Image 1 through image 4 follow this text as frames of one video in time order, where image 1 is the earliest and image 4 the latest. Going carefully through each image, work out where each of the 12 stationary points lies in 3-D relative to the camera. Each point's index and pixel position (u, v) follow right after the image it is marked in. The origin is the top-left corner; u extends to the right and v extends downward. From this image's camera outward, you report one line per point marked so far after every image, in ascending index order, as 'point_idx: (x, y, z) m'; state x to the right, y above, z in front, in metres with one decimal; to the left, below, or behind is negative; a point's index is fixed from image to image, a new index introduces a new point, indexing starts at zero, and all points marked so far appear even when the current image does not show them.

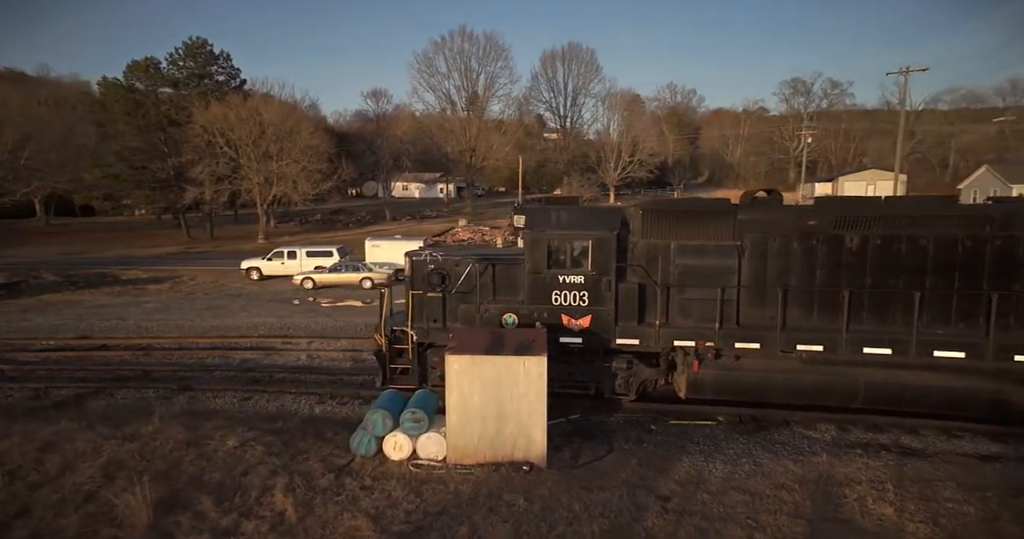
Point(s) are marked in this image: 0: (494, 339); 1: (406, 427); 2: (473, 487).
0: (-0.3, -1.0, +8.7) m
1: (-1.5, -2.2, +8.7) m
2: (-0.6, -2.8, +8.0) m
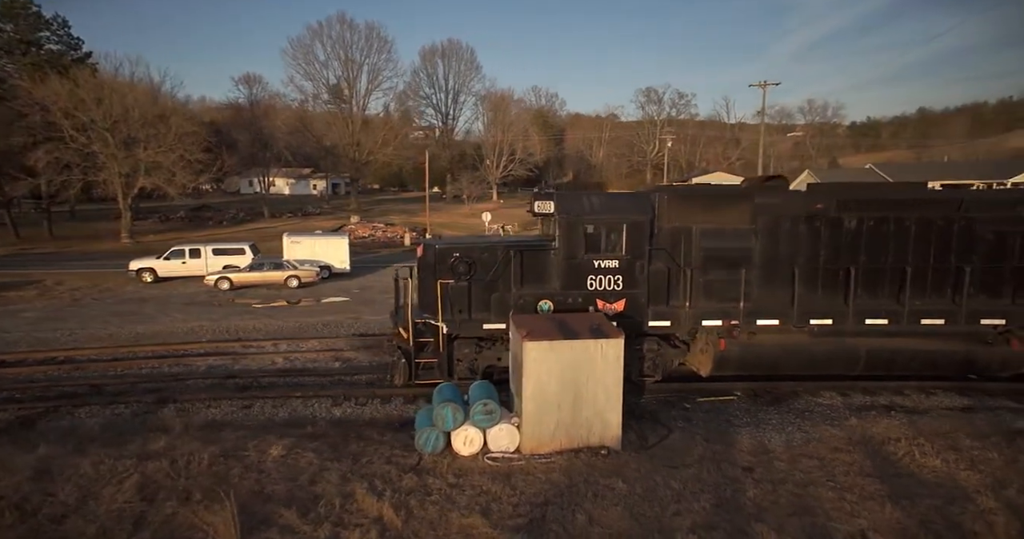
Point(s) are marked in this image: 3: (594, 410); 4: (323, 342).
0: (+0.6, -0.8, +8.5) m
1: (-0.5, -2.0, +8.3) m
2: (+0.6, -2.6, +7.7) m
3: (+1.0, -1.9, +8.2) m
4: (-4.6, -1.8, +15.0) m
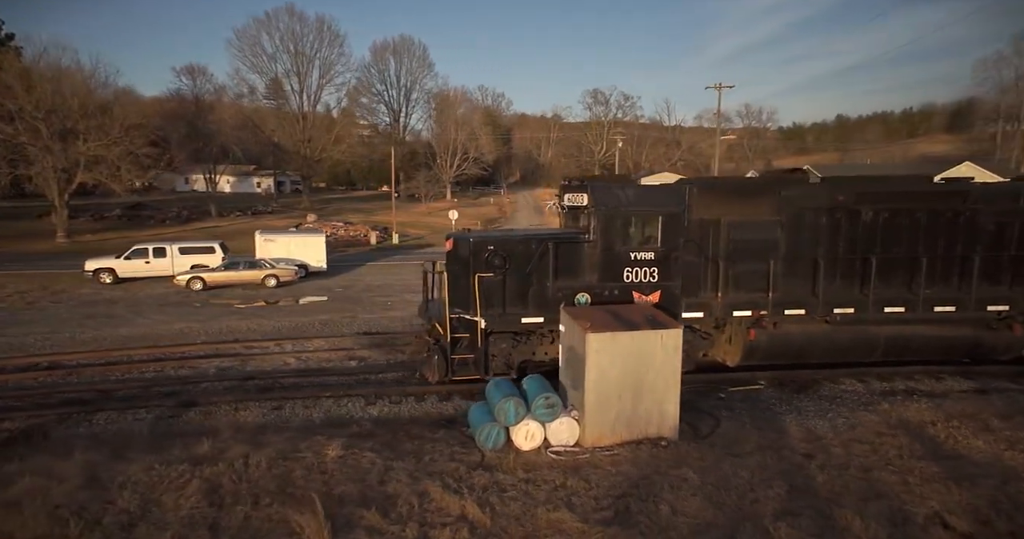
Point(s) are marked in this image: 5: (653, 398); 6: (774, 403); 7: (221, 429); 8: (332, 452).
0: (+1.4, -0.6, +8.5) m
1: (+0.3, -1.9, +8.1) m
2: (+1.5, -2.4, +7.7) m
3: (+1.8, -1.8, +8.1) m
4: (-4.3, -1.7, +14.4) m
5: (+1.9, -1.7, +8.2) m
6: (+4.3, -2.2, +10.0) m
7: (-4.1, -2.2, +8.6) m
8: (-2.3, -2.3, +7.8) m
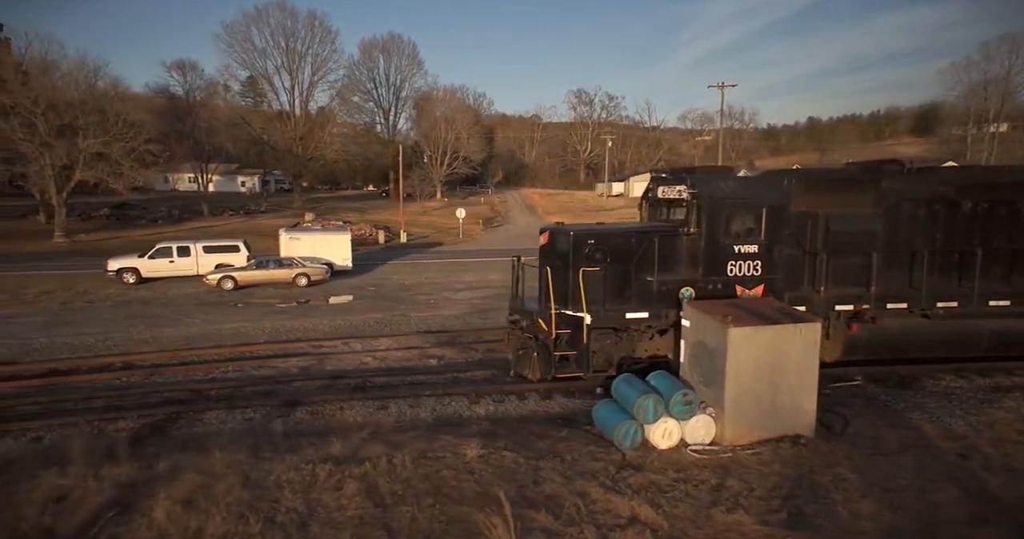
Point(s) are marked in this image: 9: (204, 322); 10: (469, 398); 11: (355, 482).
0: (+3.2, -0.6, +8.3) m
1: (+2.1, -1.8, +7.9) m
2: (+3.3, -2.3, +7.5) m
3: (+3.6, -1.7, +8.0) m
4: (-2.7, -1.6, +14.1) m
5: (+3.6, -1.6, +8.0) m
6: (+6.0, -2.0, +9.9) m
7: (-2.3, -2.1, +8.3) m
8: (-0.5, -2.3, +7.5) m
9: (-8.2, -1.4, +16.3) m
10: (-0.7, -2.1, +10.1) m
11: (-1.7, -2.3, +6.7) m
